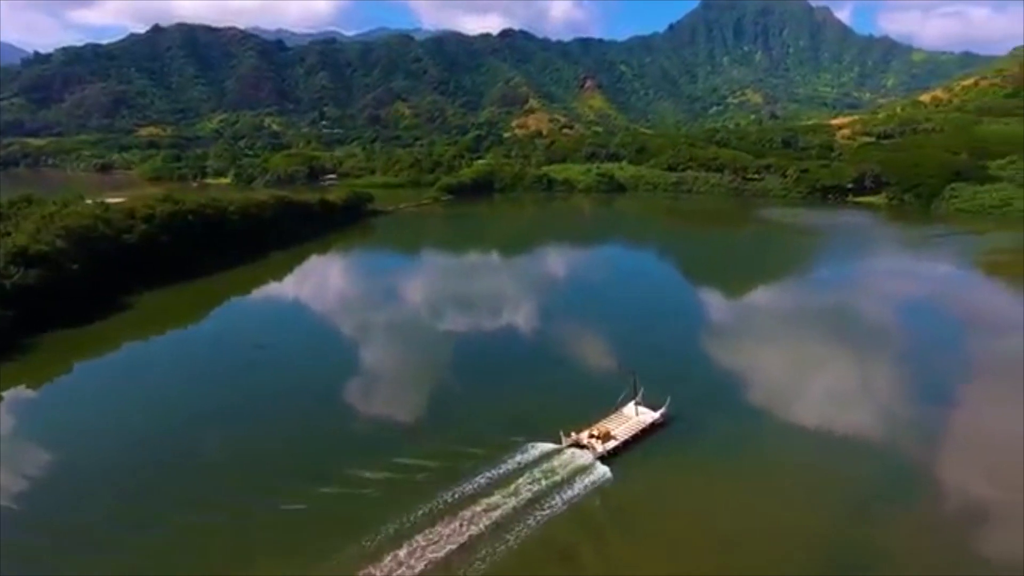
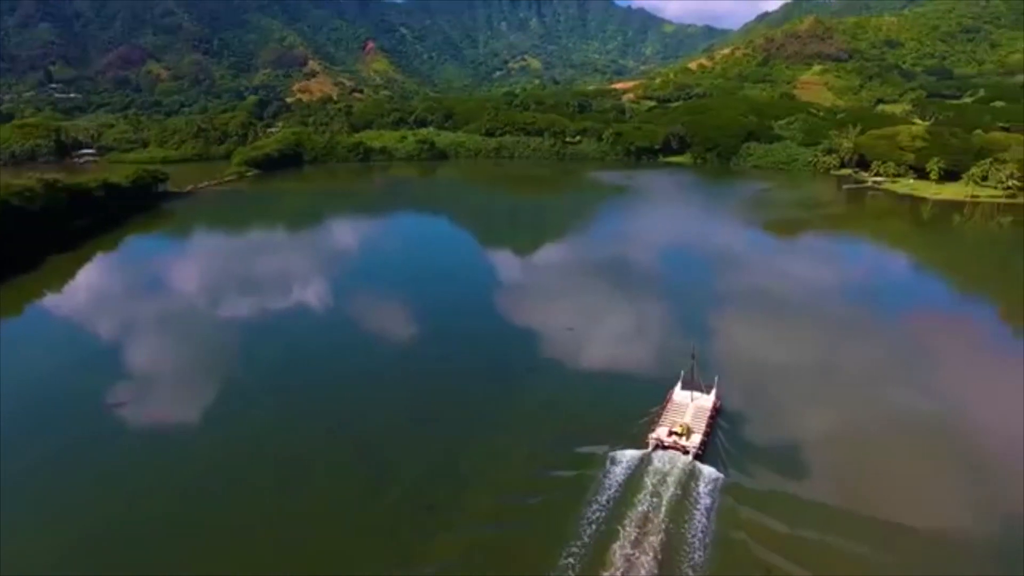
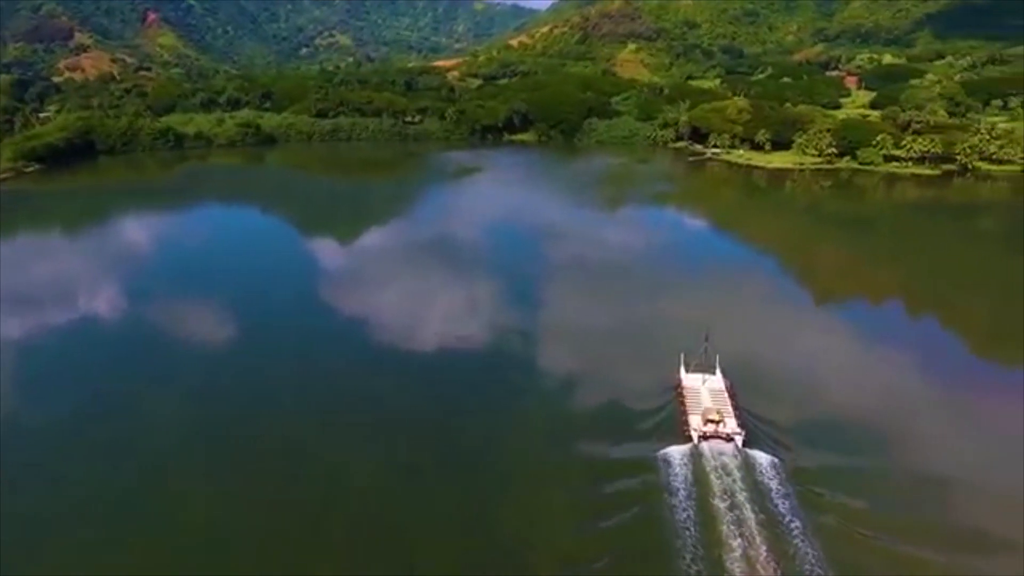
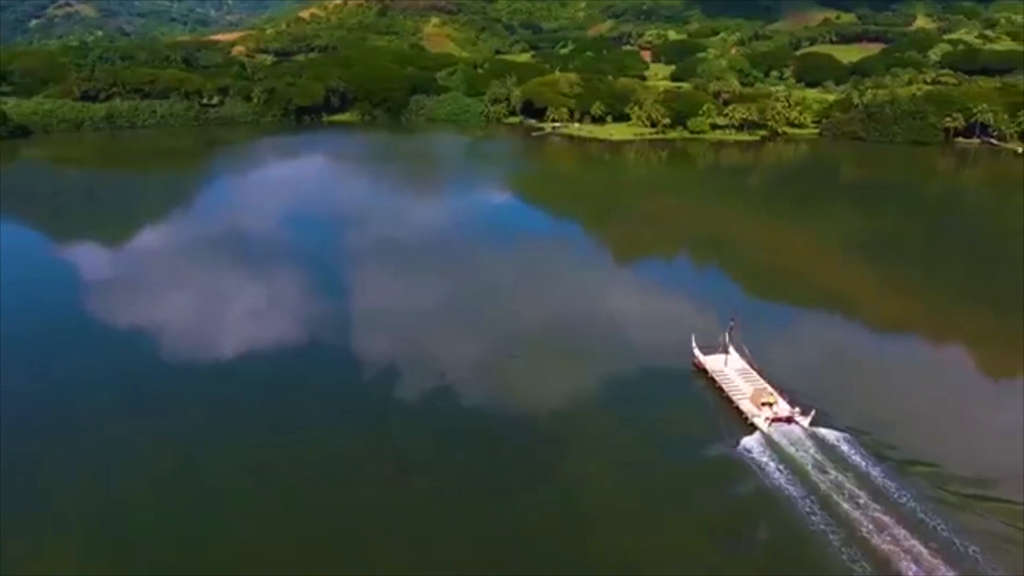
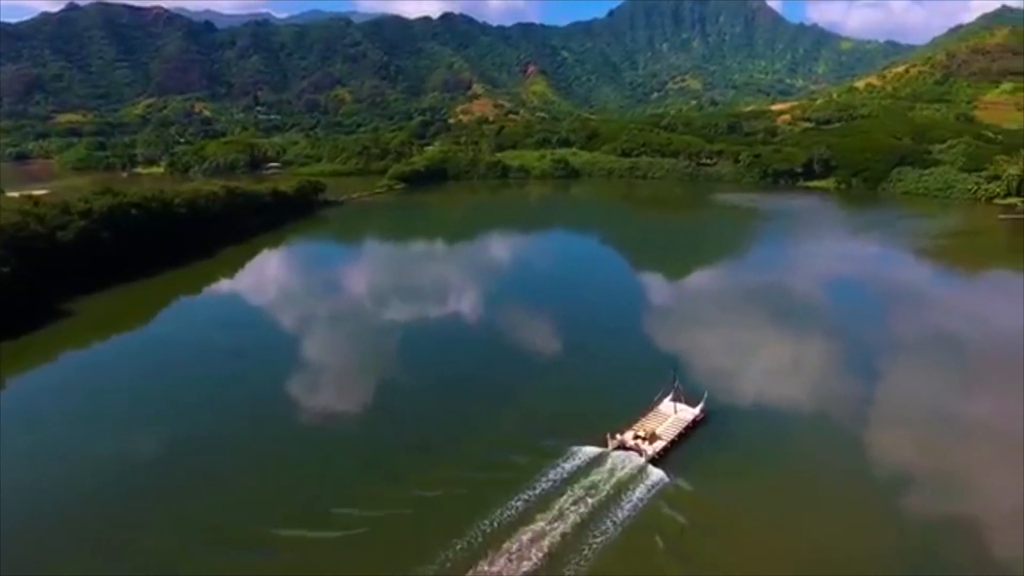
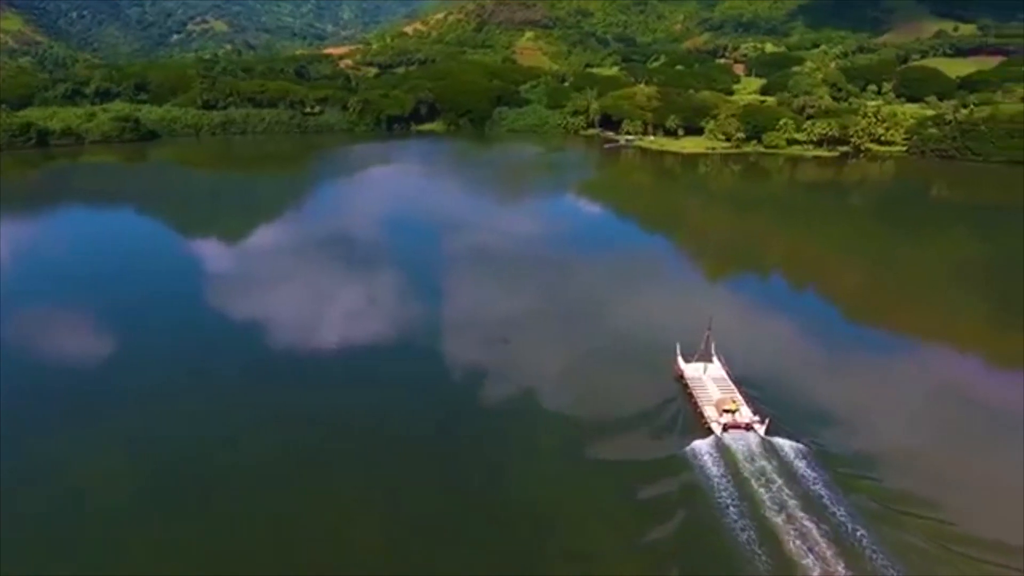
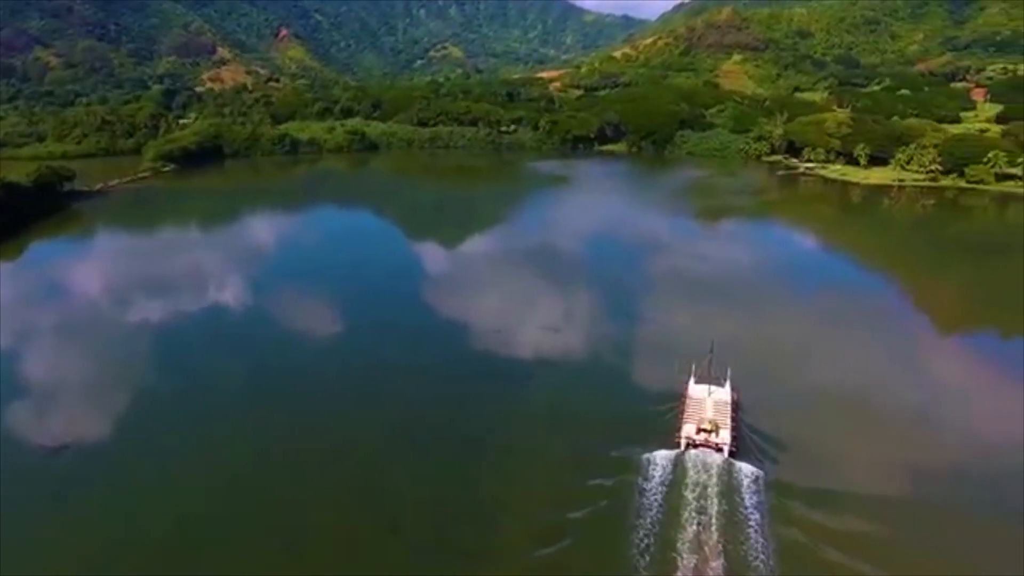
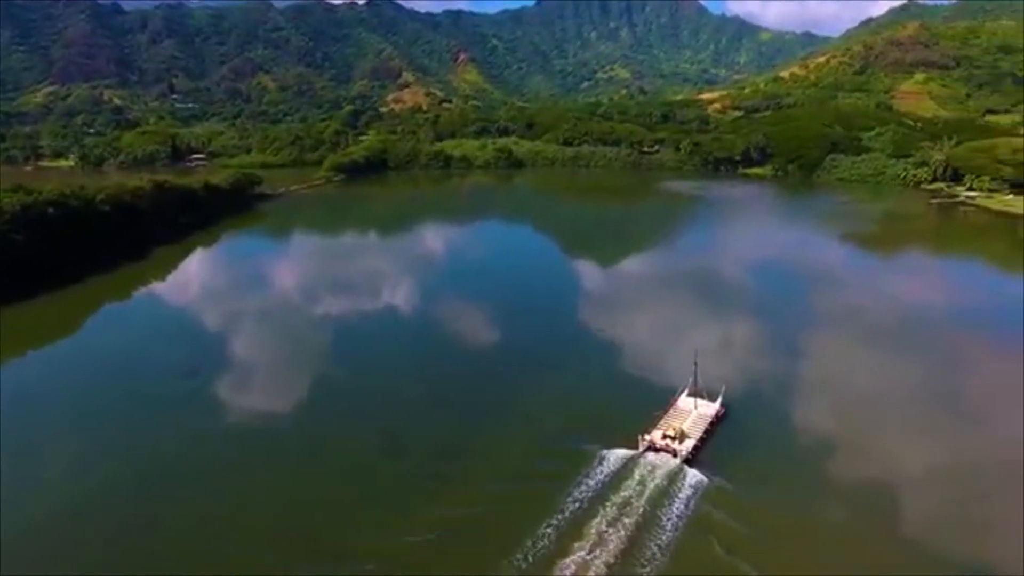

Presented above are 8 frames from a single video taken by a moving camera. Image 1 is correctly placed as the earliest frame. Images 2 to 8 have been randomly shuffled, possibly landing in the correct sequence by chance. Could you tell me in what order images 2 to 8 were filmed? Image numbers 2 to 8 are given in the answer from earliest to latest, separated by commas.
5, 8, 2, 7, 3, 6, 4
